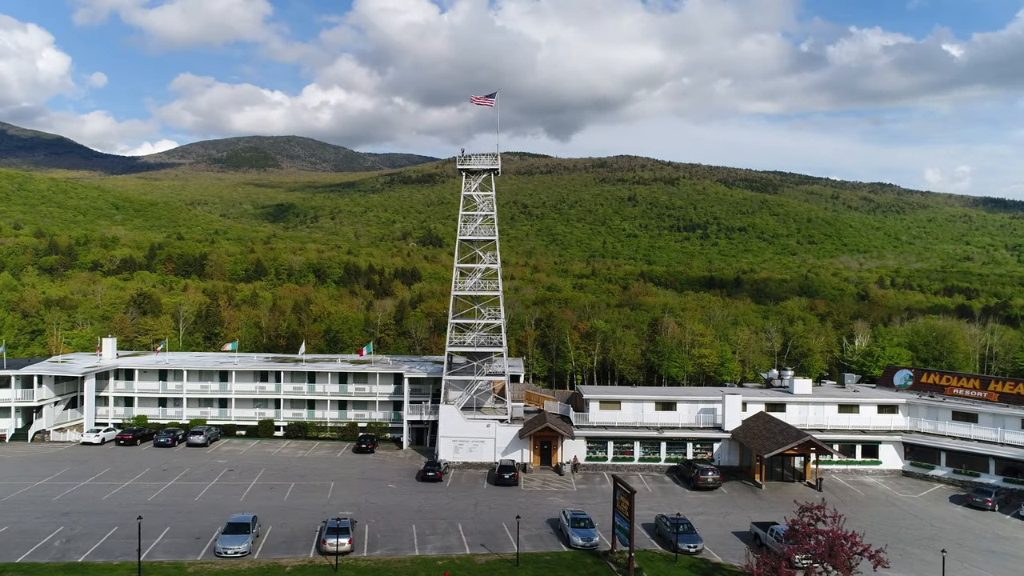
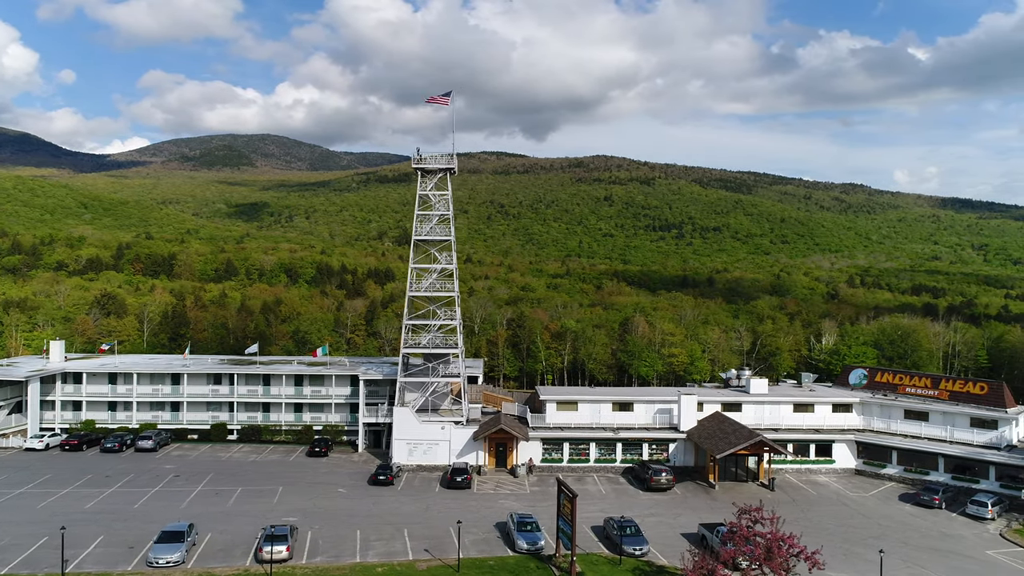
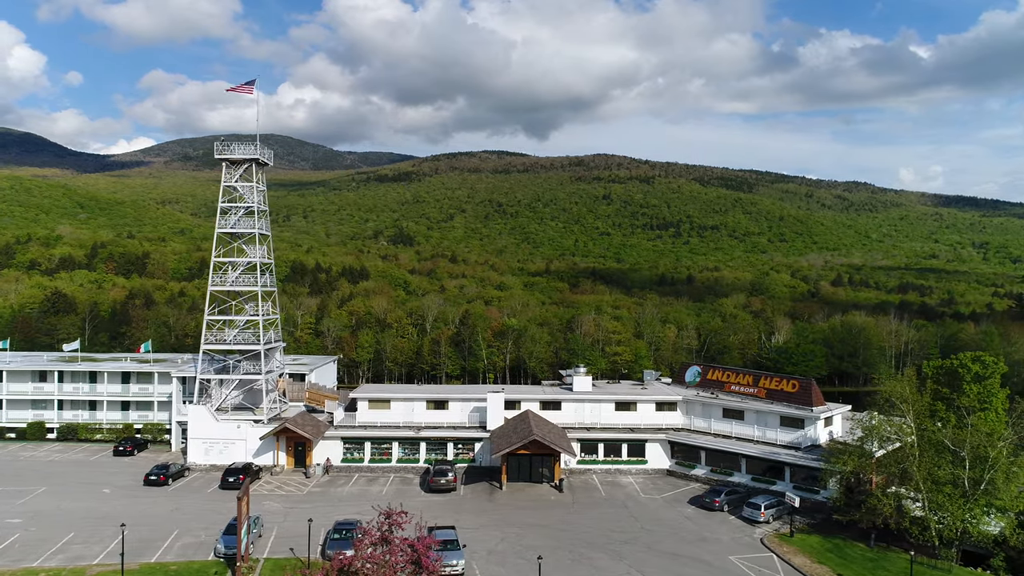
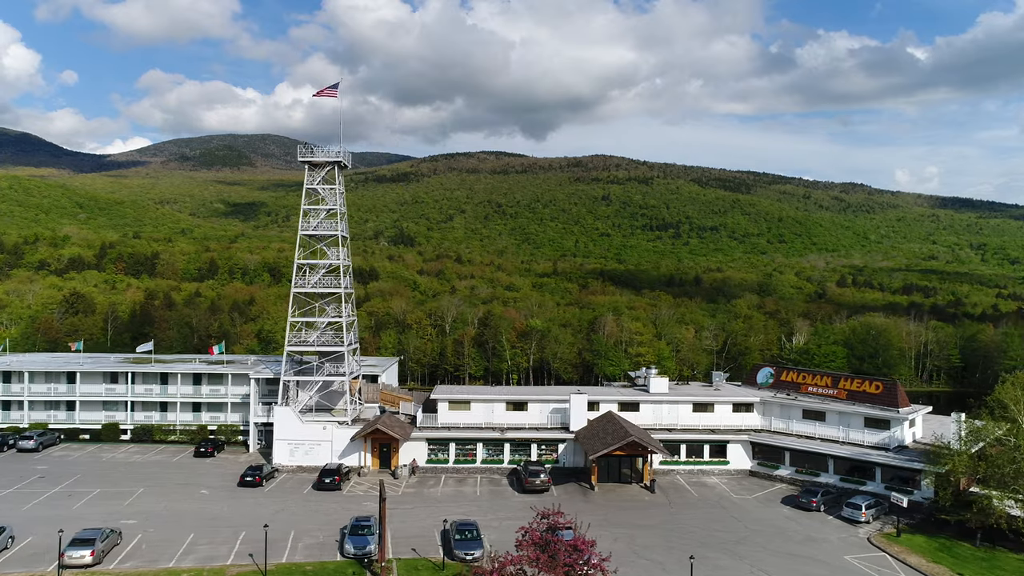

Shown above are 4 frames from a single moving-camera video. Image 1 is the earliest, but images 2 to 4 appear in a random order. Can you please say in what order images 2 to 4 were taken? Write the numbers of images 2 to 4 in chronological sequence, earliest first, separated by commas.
2, 4, 3
